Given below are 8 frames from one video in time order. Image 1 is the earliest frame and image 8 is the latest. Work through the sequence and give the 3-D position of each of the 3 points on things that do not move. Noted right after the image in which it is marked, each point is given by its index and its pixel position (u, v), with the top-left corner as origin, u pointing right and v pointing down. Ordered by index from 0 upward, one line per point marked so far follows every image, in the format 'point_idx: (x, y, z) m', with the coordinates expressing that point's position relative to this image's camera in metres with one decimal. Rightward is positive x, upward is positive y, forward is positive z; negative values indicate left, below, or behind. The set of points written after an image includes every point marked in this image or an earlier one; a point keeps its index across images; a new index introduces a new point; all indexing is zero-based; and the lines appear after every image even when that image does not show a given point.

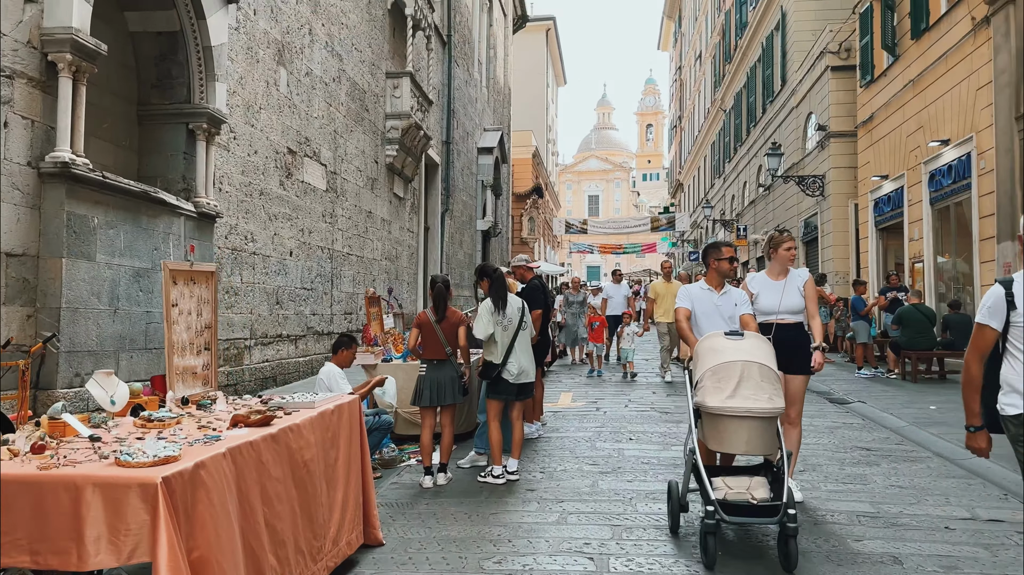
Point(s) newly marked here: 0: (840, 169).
0: (+6.6, +2.4, +16.0) m
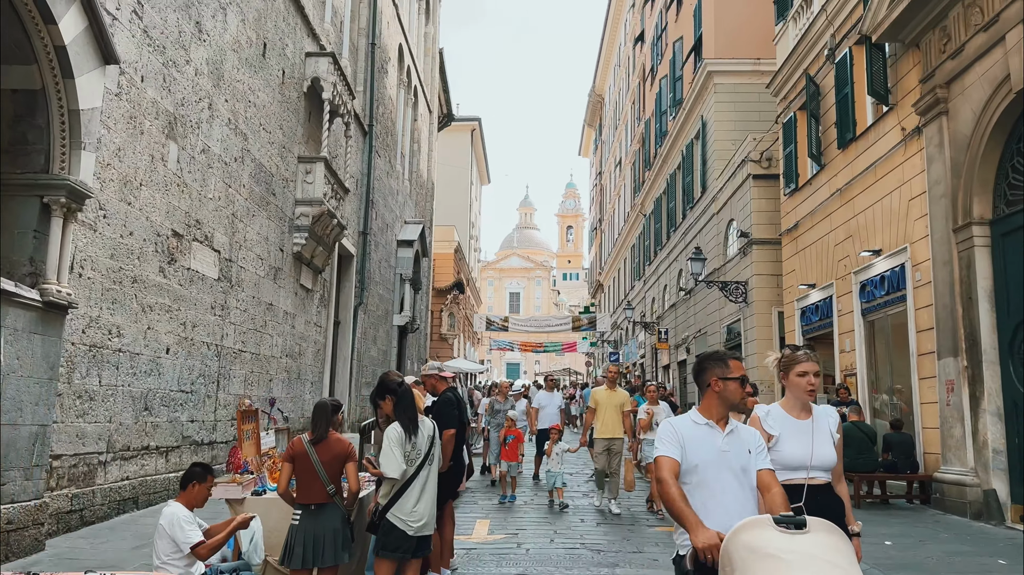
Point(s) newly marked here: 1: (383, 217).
0: (+5.0, +0.2, +15.8) m
1: (-3.2, +1.8, +19.6) m
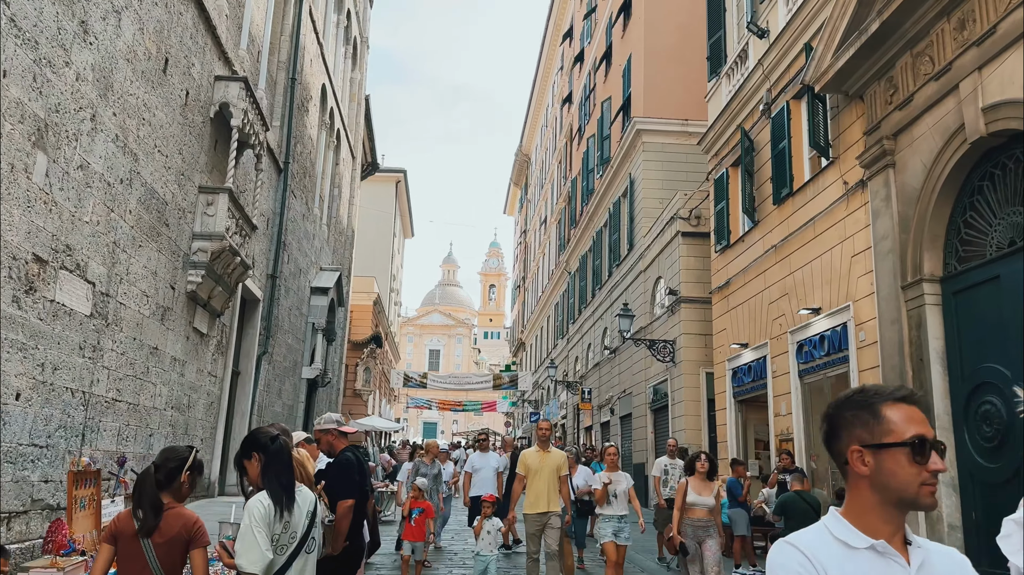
0: (+3.5, -0.9, +15.3) m
1: (-5.0, +0.6, +18.4) m
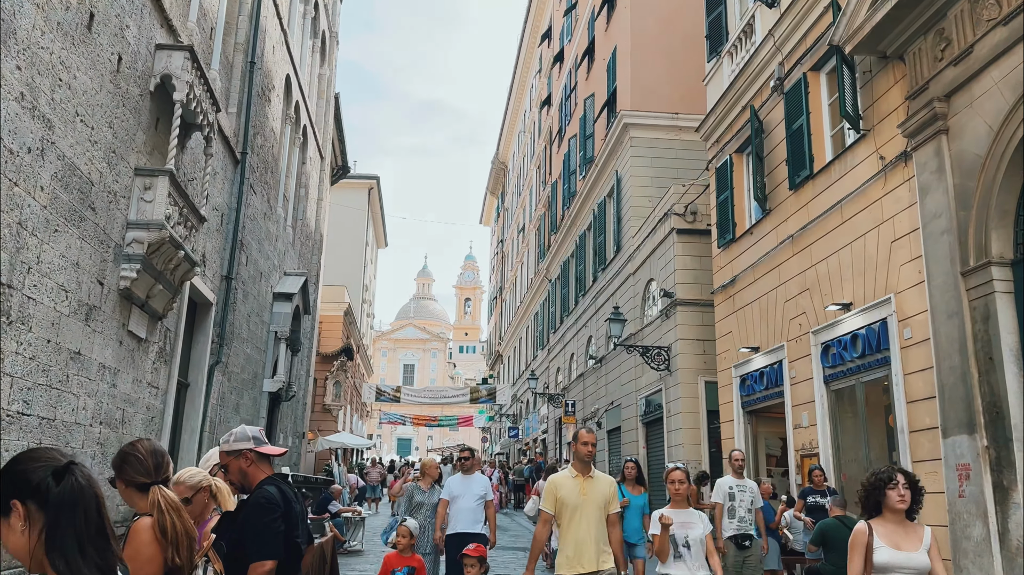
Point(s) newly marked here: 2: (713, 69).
0: (+3.1, -0.9, +14.0) m
1: (-5.5, +0.5, +16.9) m
2: (+3.3, +3.5, +12.9) m
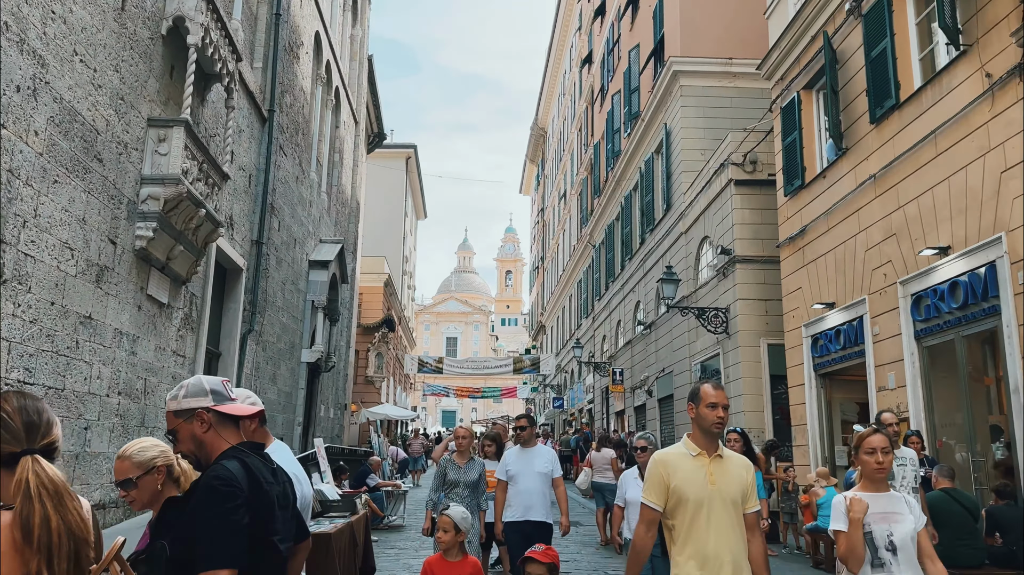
0: (+3.9, -0.2, +13.0) m
1: (-4.6, +1.2, +16.2) m
2: (+3.9, +4.2, +11.6) m
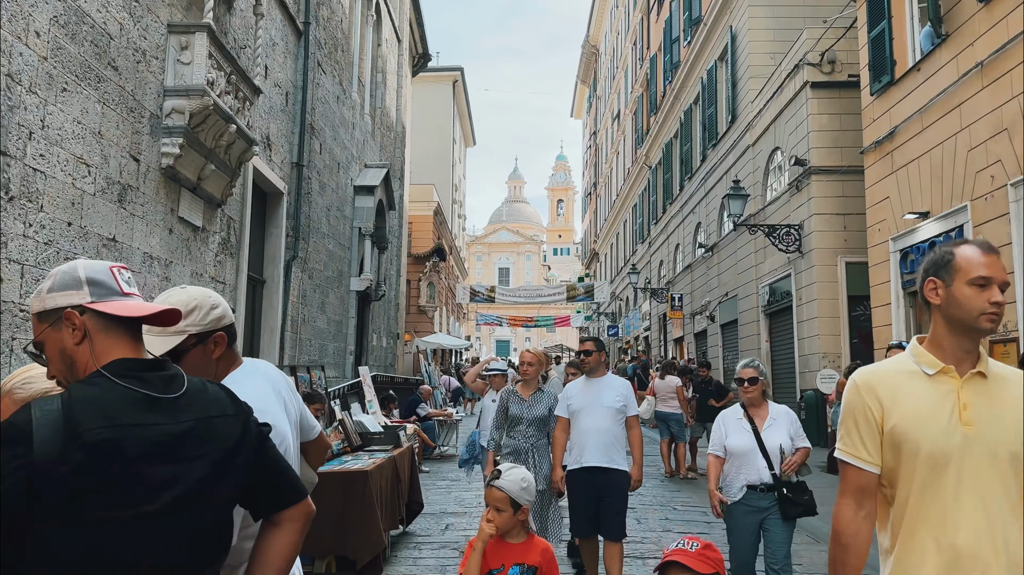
0: (+4.7, +1.1, +11.9) m
1: (-3.6, +2.7, +15.5) m
2: (+4.5, +5.4, +10.2) m
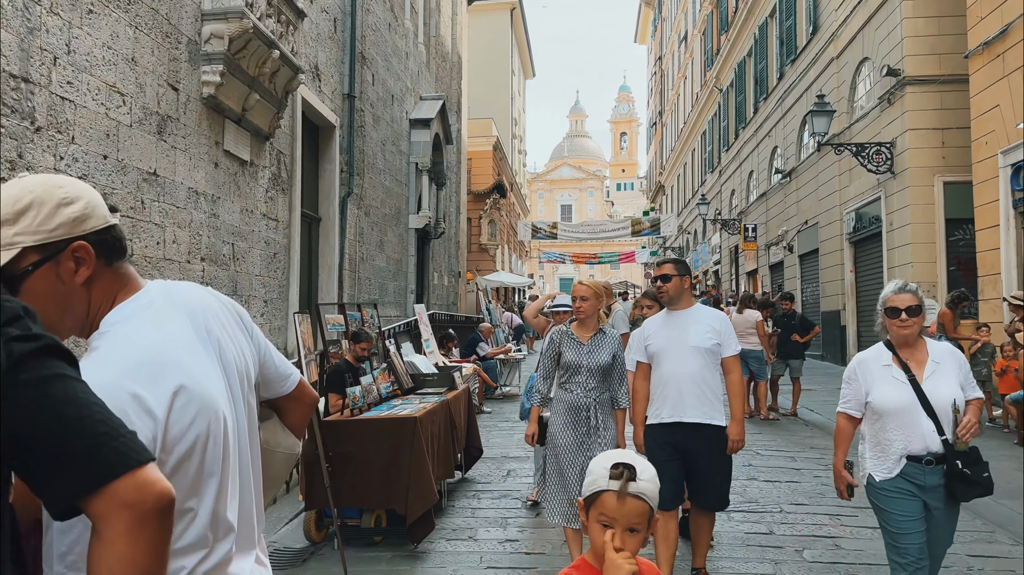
0: (+5.6, +2.1, +10.8) m
1: (-2.4, +3.9, +14.9) m
2: (+5.2, +6.3, +8.7) m
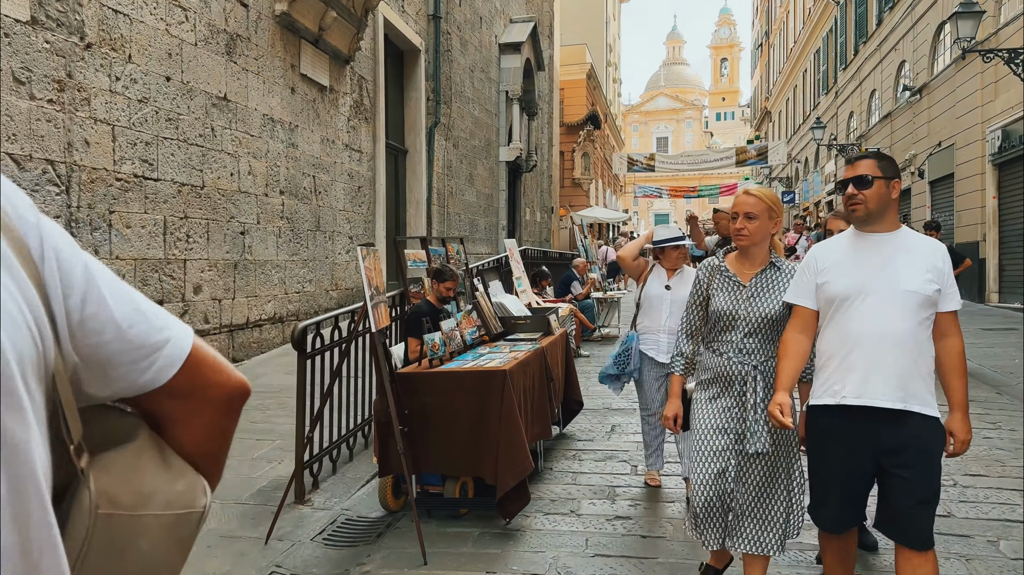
0: (+6.8, +3.0, +9.1) m
1: (-0.7, +5.0, +14.0) m
2: (+6.1, +7.0, +6.8) m
